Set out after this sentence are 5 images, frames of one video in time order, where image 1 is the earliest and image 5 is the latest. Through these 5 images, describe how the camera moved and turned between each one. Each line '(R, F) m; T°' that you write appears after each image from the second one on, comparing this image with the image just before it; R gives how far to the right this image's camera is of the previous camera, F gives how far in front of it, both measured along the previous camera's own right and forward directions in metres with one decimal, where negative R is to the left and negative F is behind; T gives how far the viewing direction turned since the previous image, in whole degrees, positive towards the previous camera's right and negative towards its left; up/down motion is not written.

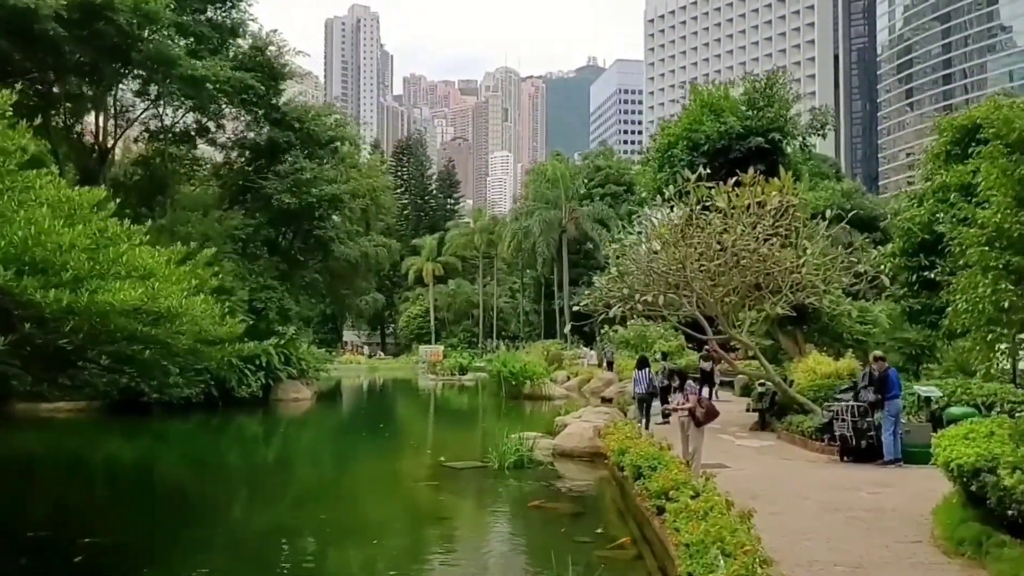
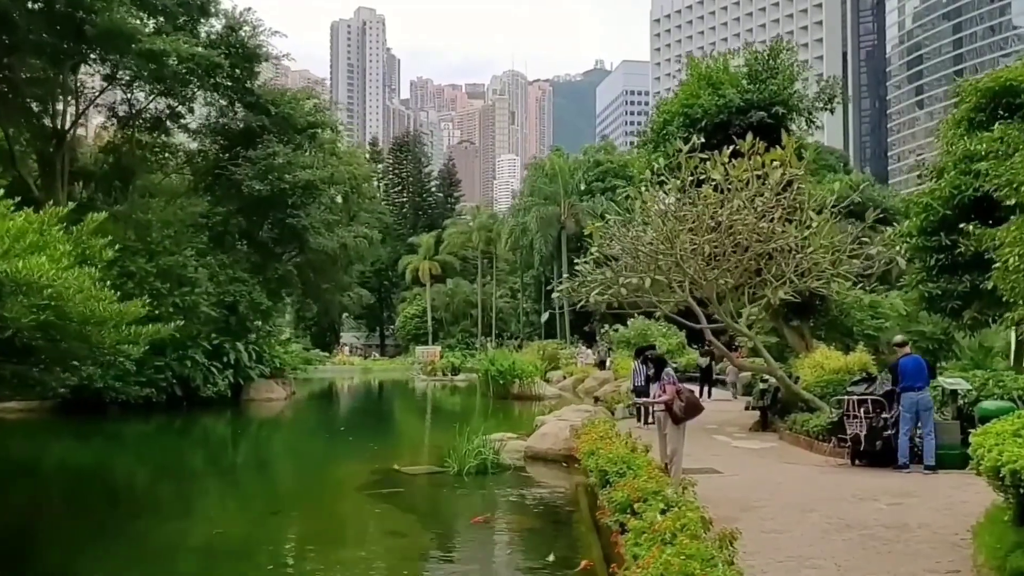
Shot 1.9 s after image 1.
(+0.5, +1.4) m; 0°
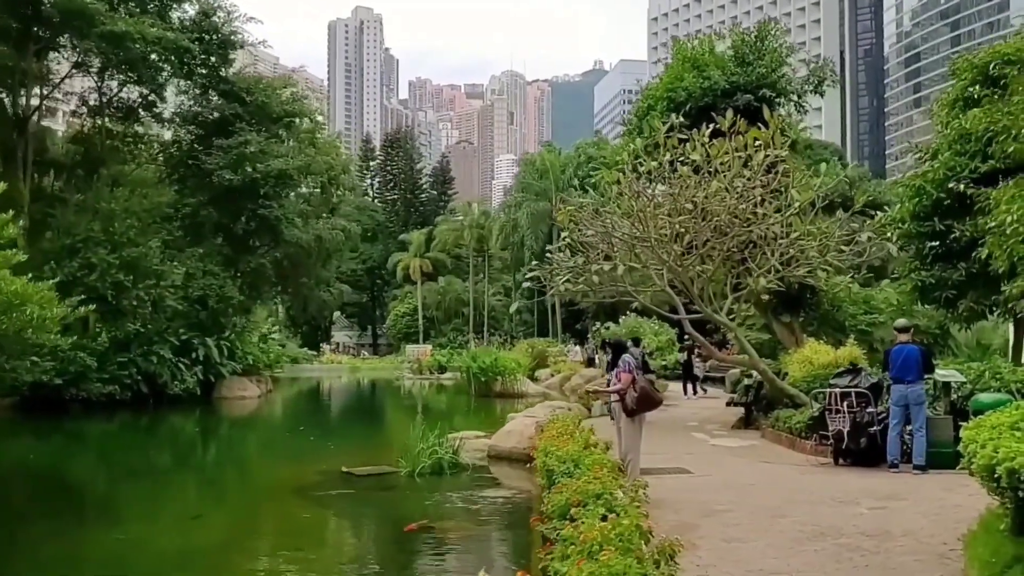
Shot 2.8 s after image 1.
(+0.4, +0.7) m; 0°
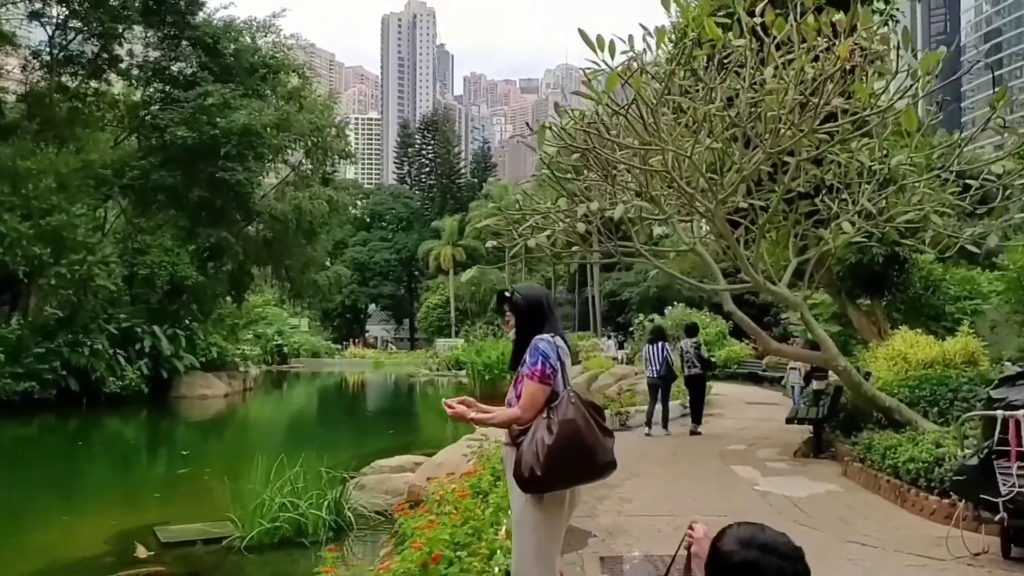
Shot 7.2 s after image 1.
(+0.8, +3.6) m; -3°
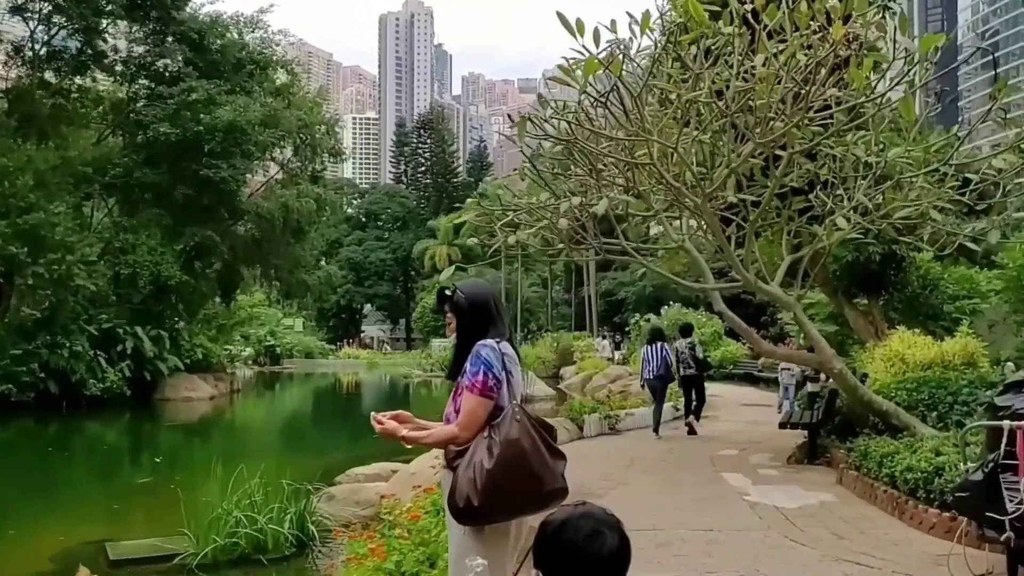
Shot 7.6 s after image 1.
(+0.1, +0.3) m; 0°
